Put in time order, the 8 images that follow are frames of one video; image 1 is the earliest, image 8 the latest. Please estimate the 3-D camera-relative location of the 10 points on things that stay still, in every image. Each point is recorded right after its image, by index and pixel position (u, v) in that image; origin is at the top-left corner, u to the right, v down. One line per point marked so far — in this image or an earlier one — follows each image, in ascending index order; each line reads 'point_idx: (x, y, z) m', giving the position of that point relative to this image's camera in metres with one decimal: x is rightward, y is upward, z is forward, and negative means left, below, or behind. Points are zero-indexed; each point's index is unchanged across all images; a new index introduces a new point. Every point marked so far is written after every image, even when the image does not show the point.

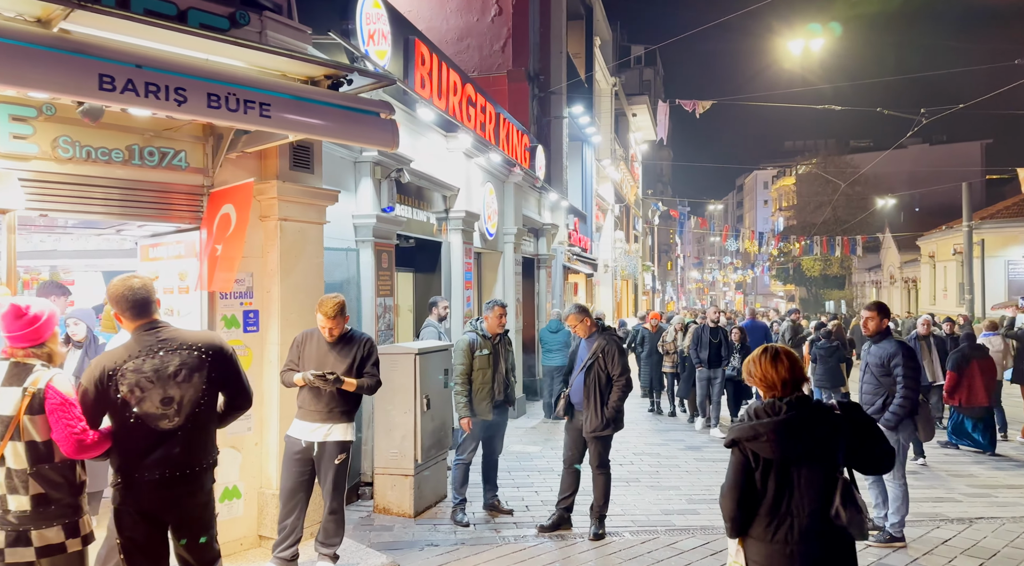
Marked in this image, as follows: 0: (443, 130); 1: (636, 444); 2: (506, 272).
0: (-0.8, +1.8, +11.7) m
1: (+1.6, -2.1, +12.3) m
2: (-0.1, +0.2, +15.8) m
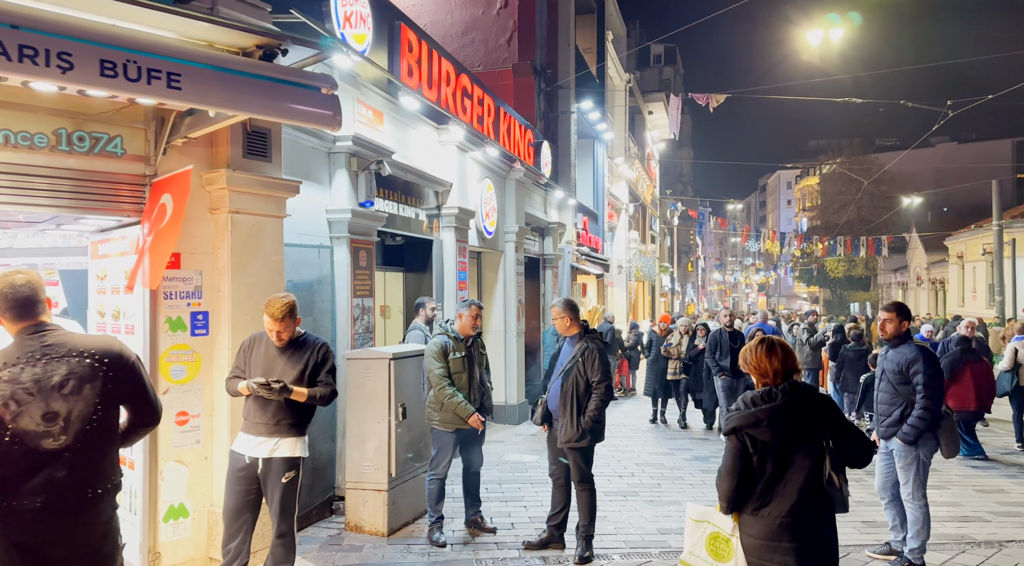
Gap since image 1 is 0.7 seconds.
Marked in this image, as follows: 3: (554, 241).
0: (-0.9, +1.8, +11.1) m
1: (+1.5, -2.1, +11.7) m
2: (0.0, +0.2, +15.2) m
3: (+0.9, +0.8, +19.3) m
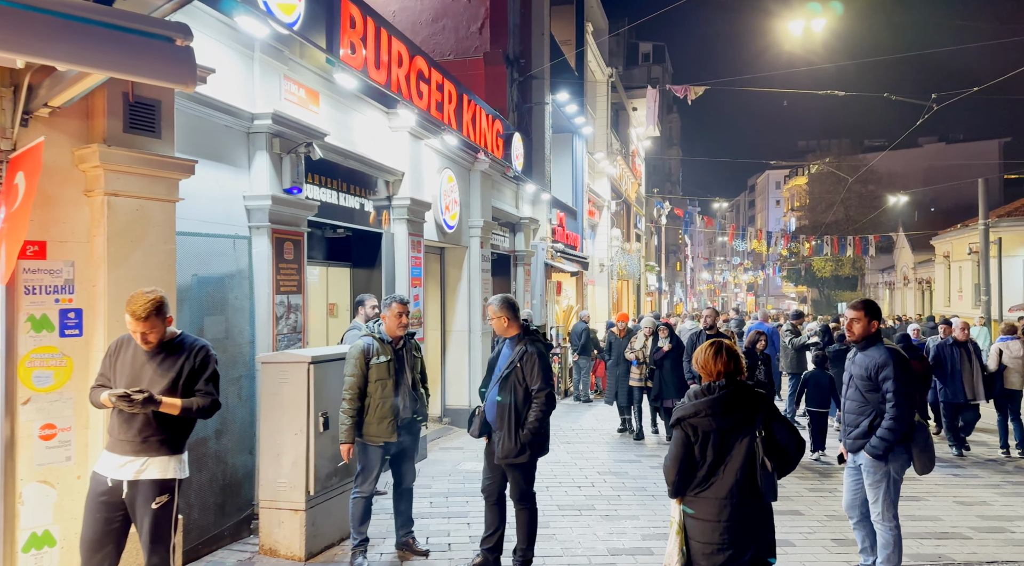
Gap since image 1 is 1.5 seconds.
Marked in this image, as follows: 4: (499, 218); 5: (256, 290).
0: (-1.4, +1.9, +10.3) m
1: (+1.0, -2.0, +10.9) m
2: (-0.6, +0.2, +14.4) m
3: (+0.3, +0.9, +18.6) m
4: (-0.2, +1.1, +16.7) m
5: (-1.9, 0.0, +7.3) m
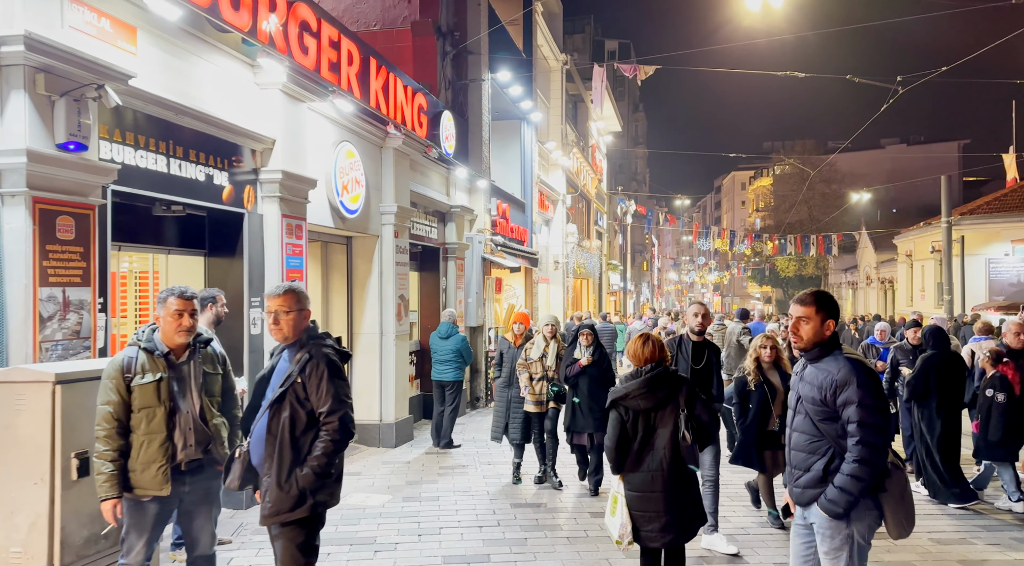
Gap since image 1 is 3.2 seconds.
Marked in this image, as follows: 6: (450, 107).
0: (-2.3, +2.0, +8.3) m
1: (0.0, -2.0, +9.1) m
2: (-1.7, +0.3, +12.5) m
3: (-0.9, +1.0, +16.7) m
4: (-1.4, +1.2, +14.8) m
5: (-2.8, 0.0, +5.3) m
6: (-1.1, +3.2, +17.4) m
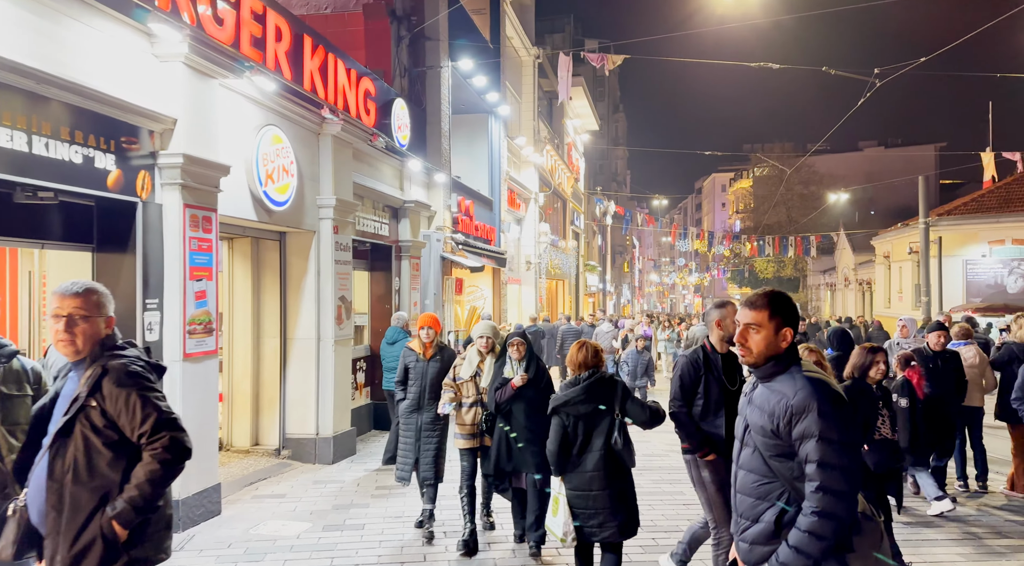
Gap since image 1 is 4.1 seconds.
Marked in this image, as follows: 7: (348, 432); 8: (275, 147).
0: (-2.8, +2.0, +7.3) m
1: (-0.5, -2.0, +8.0) m
2: (-2.3, +0.3, +11.4) m
3: (-1.6, +1.0, +15.6) m
4: (-2.0, +1.2, +13.7) m
5: (-3.2, 0.0, +4.2) m
6: (-1.8, +3.2, +16.4) m
7: (-2.0, -1.8, +11.6) m
8: (-2.4, +1.4, +9.8) m
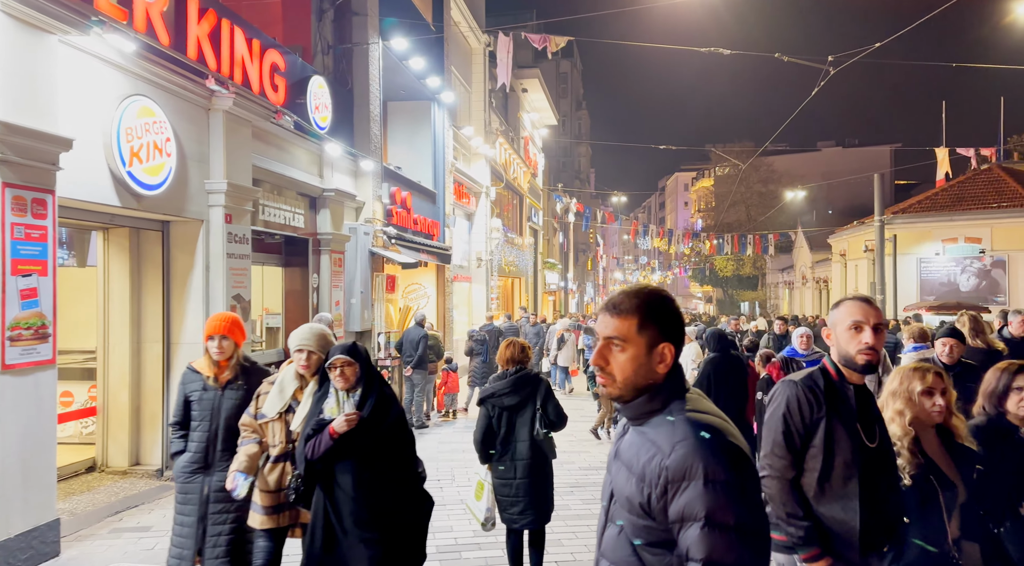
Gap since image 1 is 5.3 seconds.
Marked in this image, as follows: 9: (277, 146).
0: (-3.5, +2.0, +5.8) m
1: (-1.2, -1.9, +6.7) m
2: (-3.1, +0.3, +10.0) m
3: (-2.6, +1.0, +14.3) m
4: (-3.0, +1.2, +12.3) m
5: (-3.8, 0.0, +2.8) m
6: (-2.9, +3.2, +15.0) m
7: (-2.9, -1.8, +10.3) m
8: (-3.2, +1.4, +8.4) m
9: (-2.9, +1.7, +12.1) m
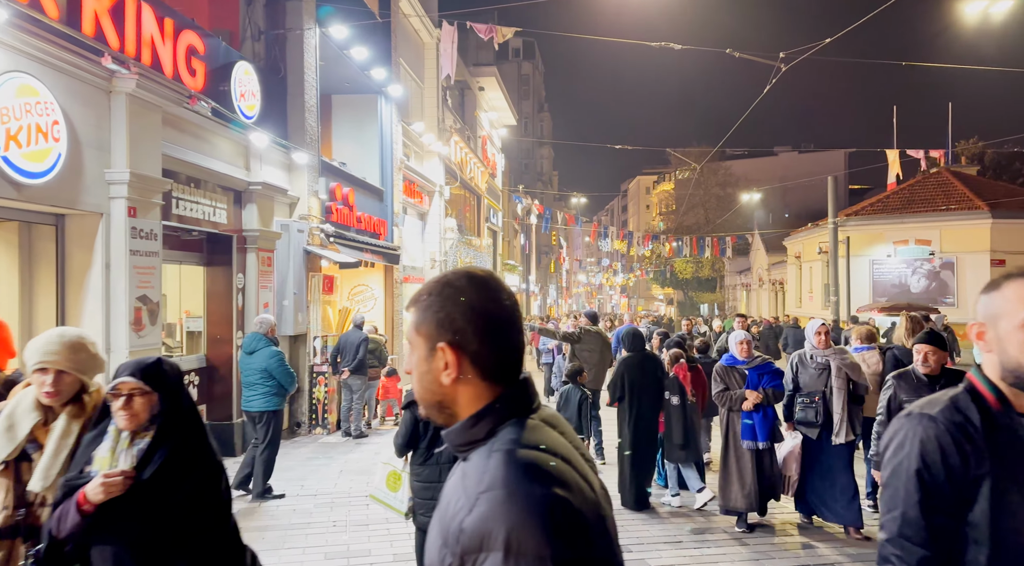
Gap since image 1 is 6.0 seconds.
0: (-4.0, +2.0, +4.9) m
1: (-1.7, -1.9, +5.9) m
2: (-3.8, +0.3, +9.1) m
3: (-3.5, +1.0, +13.4) m
4: (-3.7, +1.2, +11.4) m
5: (-4.1, +0.1, +1.9) m
6: (-3.7, +3.2, +14.1) m
7: (-3.5, -1.8, +9.3) m
8: (-3.8, +1.4, +7.5) m
9: (-3.7, +1.7, +11.2) m
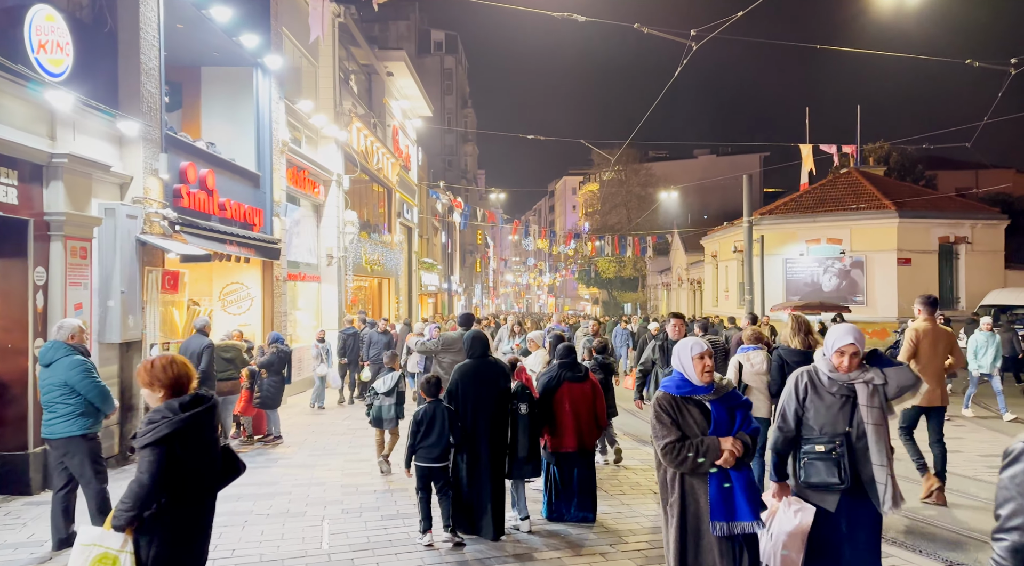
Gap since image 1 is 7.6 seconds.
0: (-4.8, +2.0, +2.5) m
1: (-2.6, -1.9, +3.6) m
2: (-4.9, +0.4, +6.7) m
3: (-5.0, +1.0, +11.0) m
4: (-5.1, +1.3, +9.0) m
5: (-4.7, +0.1, -0.6) m
6: (-5.3, +3.3, +11.6) m
7: (-4.7, -1.7, +6.9) m
8: (-4.8, +1.4, +5.1) m
9: (-5.0, +1.8, +8.8) m
